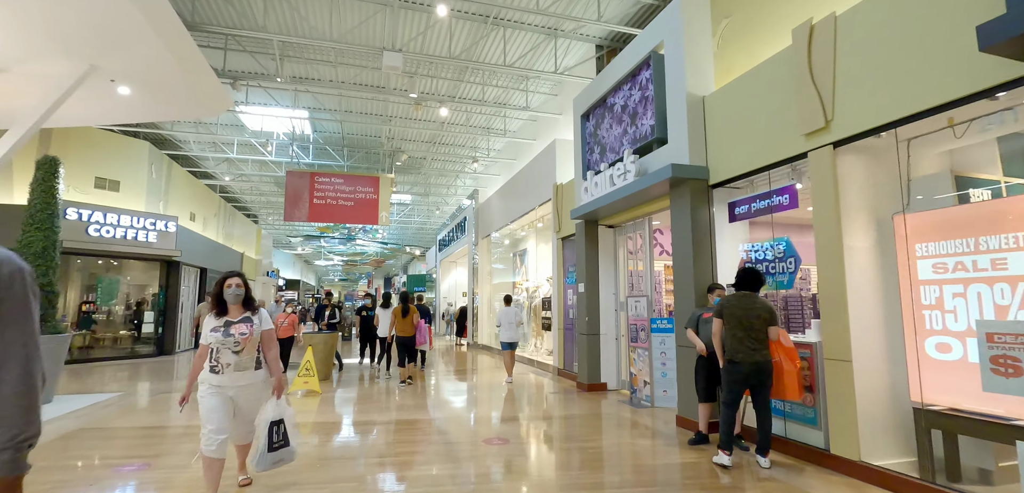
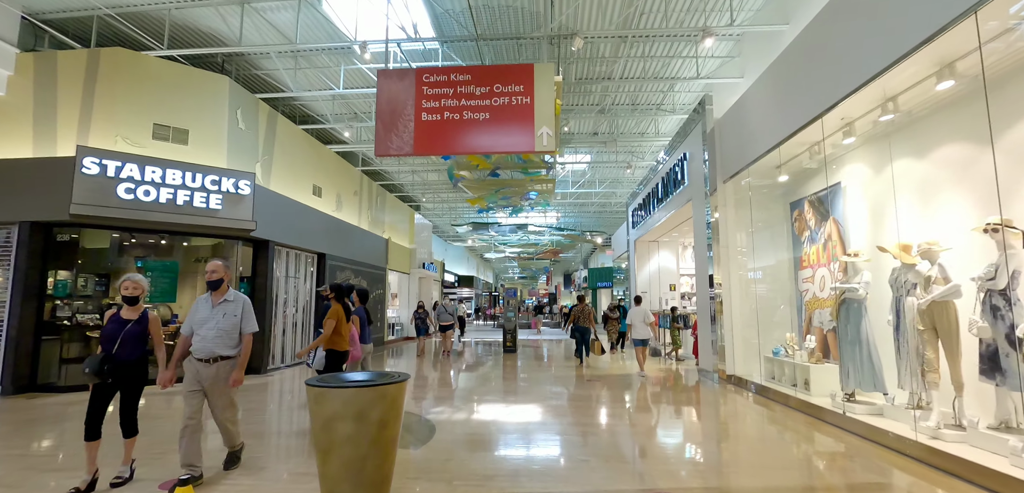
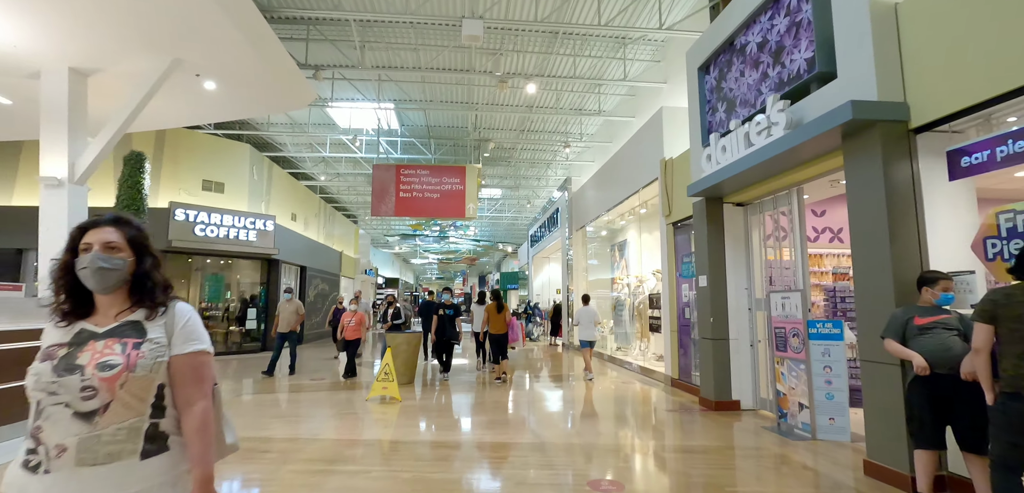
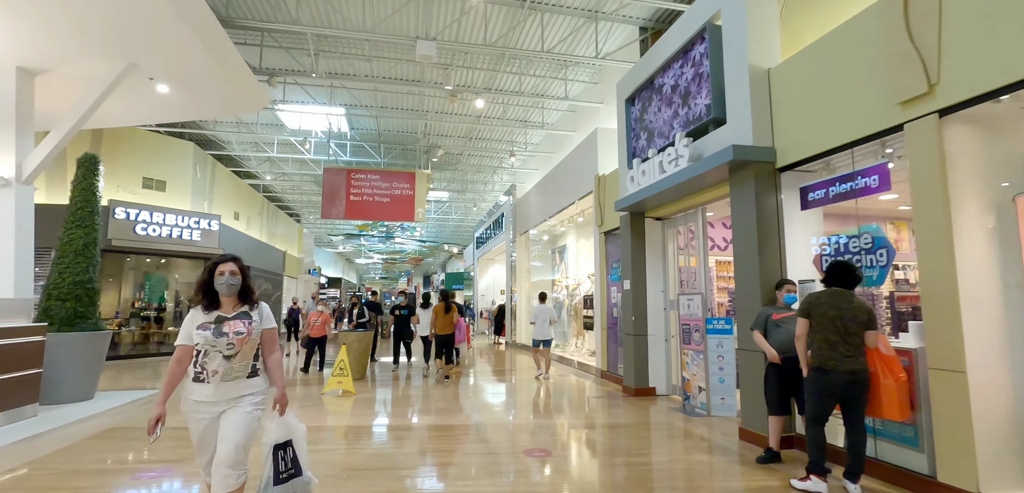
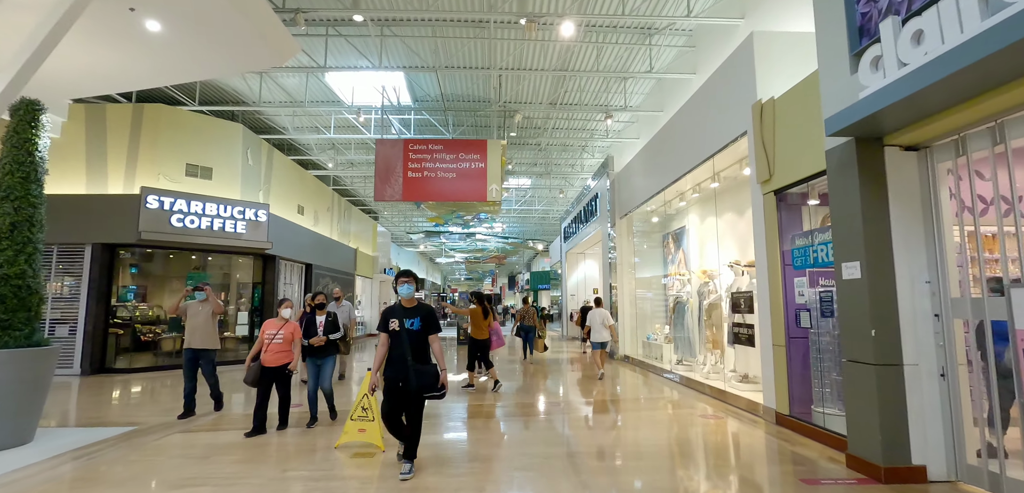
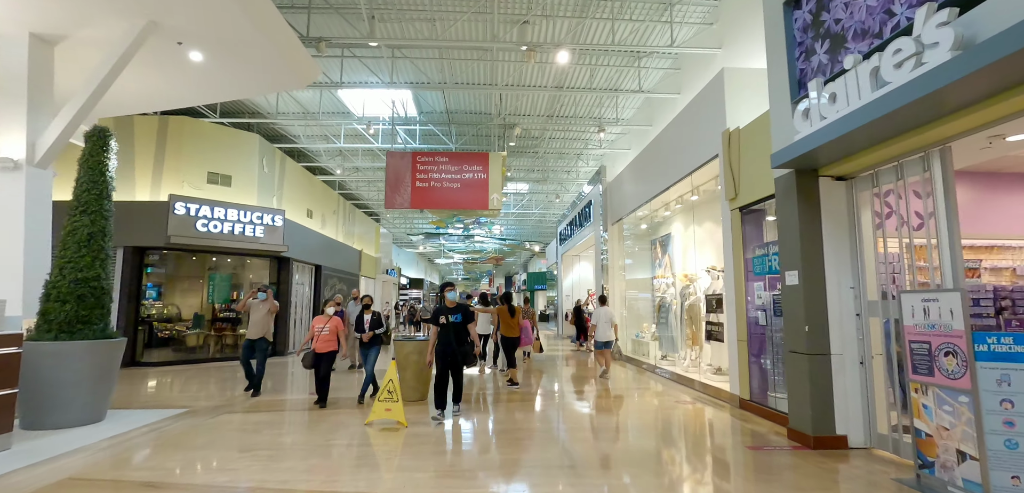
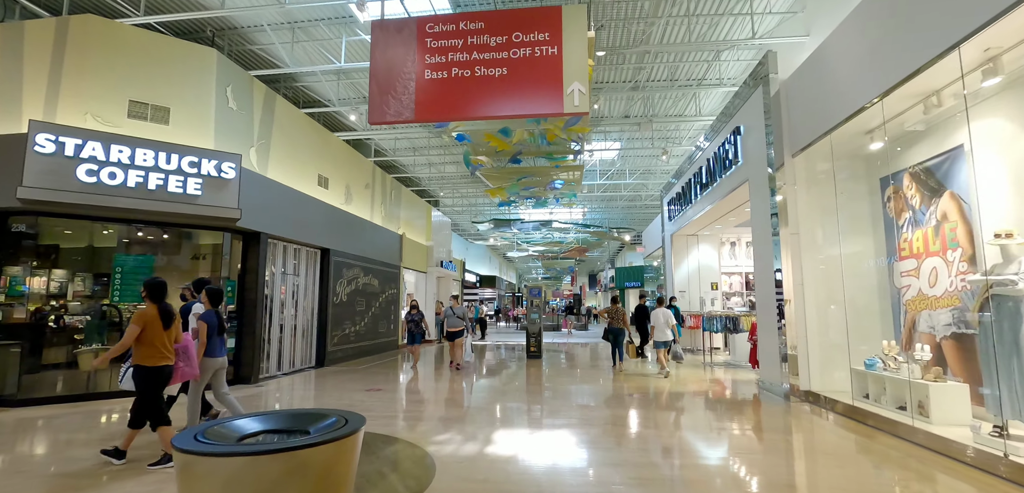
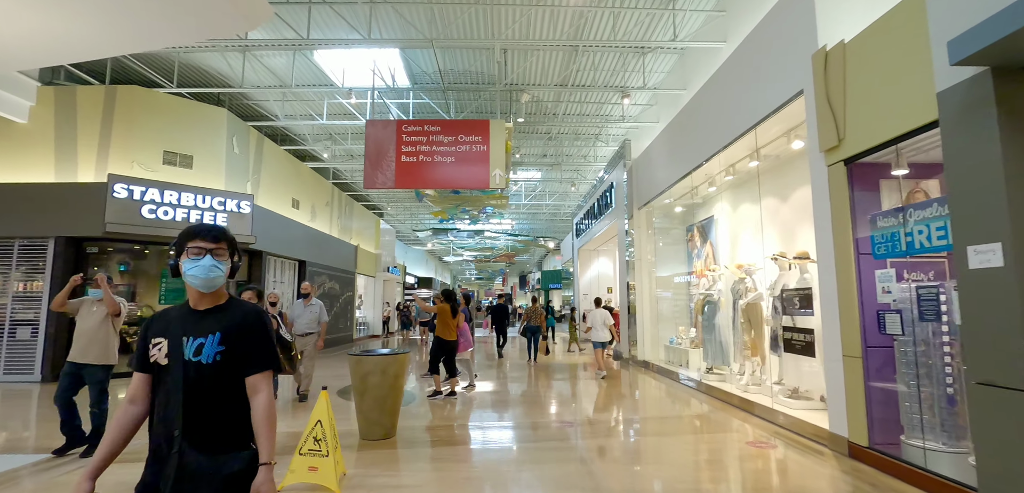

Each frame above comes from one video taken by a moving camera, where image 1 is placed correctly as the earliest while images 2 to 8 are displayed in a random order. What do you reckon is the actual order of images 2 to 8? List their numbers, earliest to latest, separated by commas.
4, 3, 6, 5, 8, 2, 7
